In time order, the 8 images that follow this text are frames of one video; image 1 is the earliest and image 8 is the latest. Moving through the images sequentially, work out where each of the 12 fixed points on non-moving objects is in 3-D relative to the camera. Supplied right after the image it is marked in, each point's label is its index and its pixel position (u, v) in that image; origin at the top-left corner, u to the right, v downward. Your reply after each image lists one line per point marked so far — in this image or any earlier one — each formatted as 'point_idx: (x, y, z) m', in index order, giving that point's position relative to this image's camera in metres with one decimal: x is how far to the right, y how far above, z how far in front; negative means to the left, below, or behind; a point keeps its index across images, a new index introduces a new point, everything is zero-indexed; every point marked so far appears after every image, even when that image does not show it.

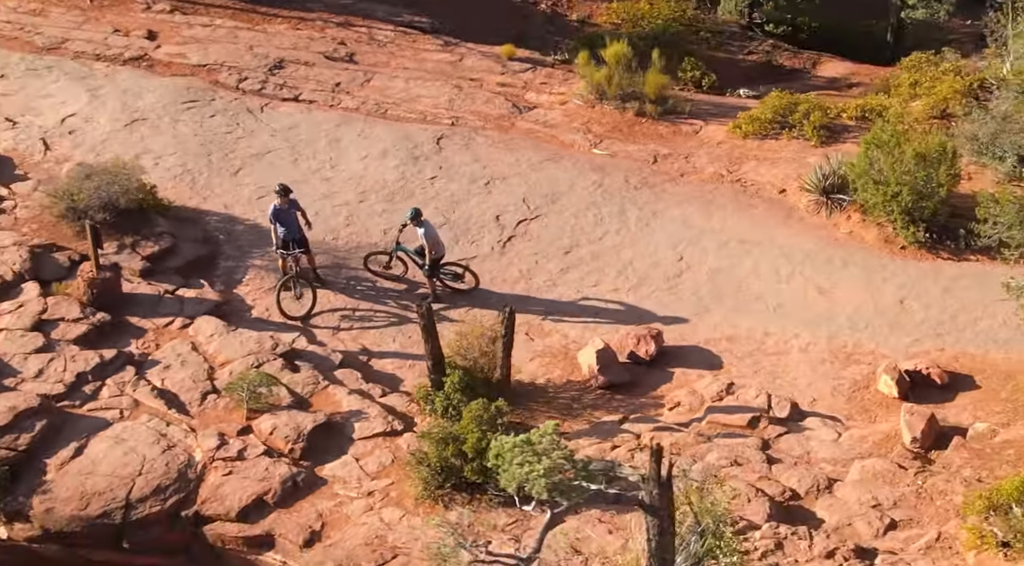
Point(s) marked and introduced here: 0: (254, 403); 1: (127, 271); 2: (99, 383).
0: (-3.6, -1.7, +11.4) m
1: (-6.7, +0.2, +15.0) m
2: (-6.5, -1.6, +12.6) m
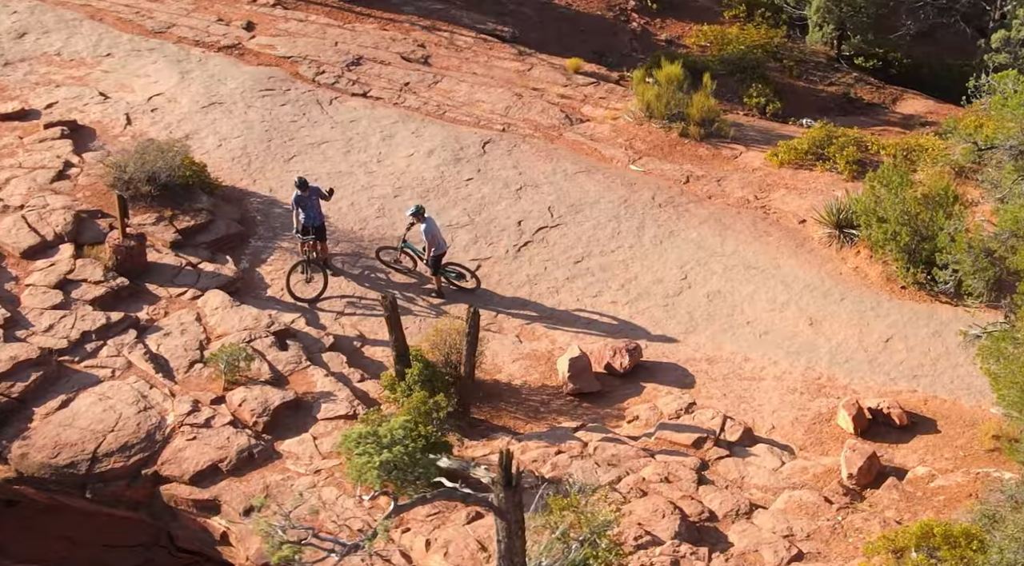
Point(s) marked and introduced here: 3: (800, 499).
0: (-4.0, -1.3, +11.9) m
1: (-6.4, +0.8, +15.8) m
2: (-6.7, -1.0, +13.4) m
3: (+2.8, -2.2, +8.5) m
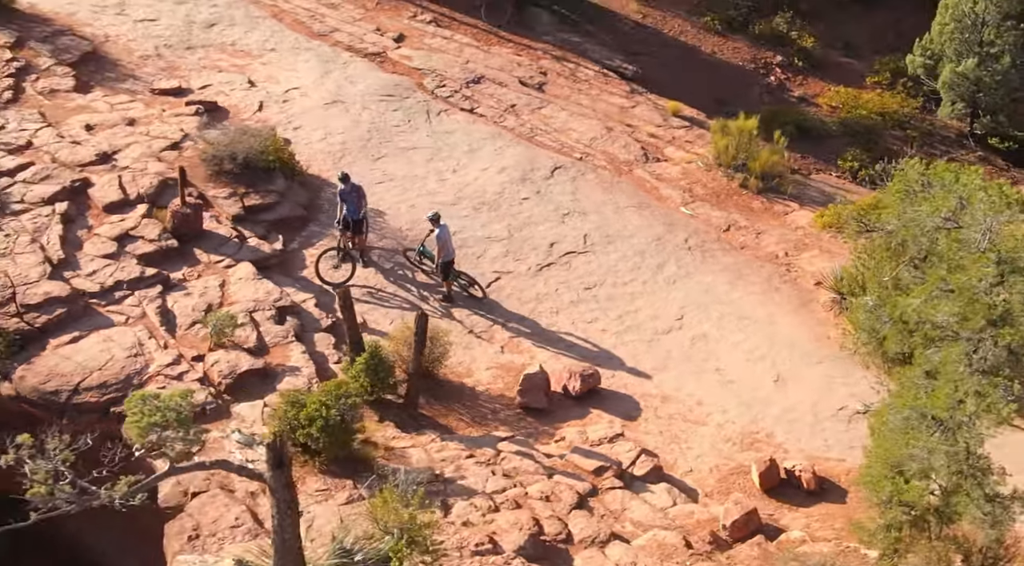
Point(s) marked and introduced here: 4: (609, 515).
0: (-4.4, -0.8, +13.0) m
1: (-5.7, +1.4, +17.3) m
2: (-6.7, -0.2, +15.0) m
3: (+1.5, -2.5, +8.4) m
4: (+1.0, -2.4, +8.9) m
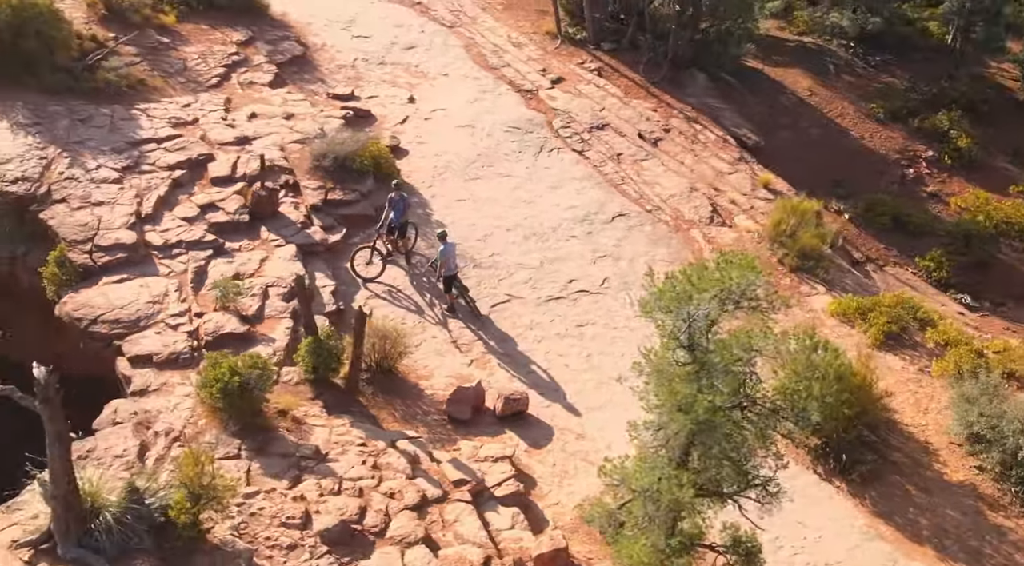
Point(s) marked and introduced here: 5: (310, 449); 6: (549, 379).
0: (-4.8, -0.3, +14.3) m
1: (-4.6, +1.8, +18.9) m
2: (-6.4, +0.6, +16.7) m
3: (-0.4, -2.7, +8.5) m
4: (-0.8, -2.5, +9.0) m
5: (-2.5, -2.0, +10.5) m
6: (+0.6, -1.5, +12.9) m
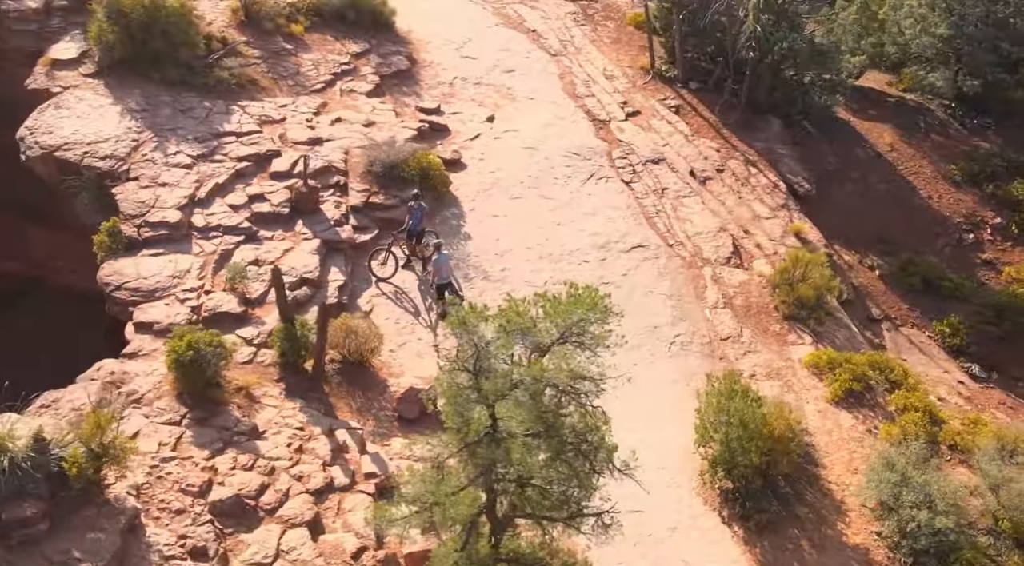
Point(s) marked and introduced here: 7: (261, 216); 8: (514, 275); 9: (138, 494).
0: (-4.9, +0.1, +15.1) m
1: (-4.0, +1.9, +19.7) m
2: (-6.1, +1.0, +17.8) m
3: (-1.7, -2.6, +8.7) m
4: (-1.9, -2.4, +9.3) m
5: (-3.4, -1.8, +11.1) m
6: (0.0, -1.7, +13.0) m
7: (-5.3, +1.4, +18.3) m
8: (+0.1, +0.2, +16.2) m
9: (-4.2, -2.4, +9.6) m
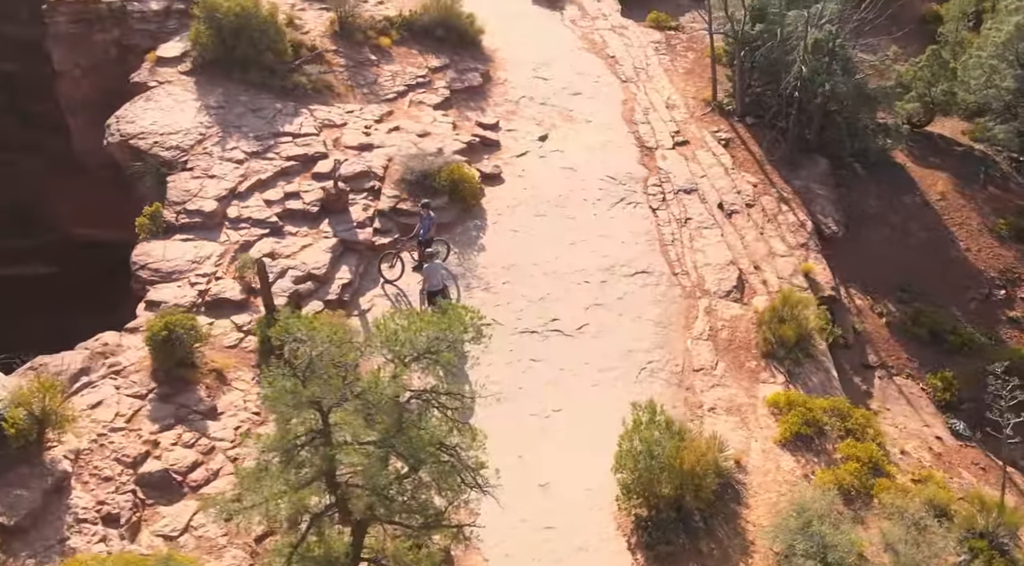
0: (-5.1, +0.3, +15.9) m
1: (-3.4, +1.9, +20.4) m
2: (-5.8, +1.3, +18.7) m
3: (-2.8, -2.4, +9.1) m
4: (-2.9, -2.3, +9.8) m
5: (-4.1, -1.6, +11.7) m
6: (-0.5, -1.9, +13.3) m
7: (-4.9, +1.5, +19.1) m
8: (0.0, -0.1, +16.5) m
9: (-5.1, -2.0, +10.3) m
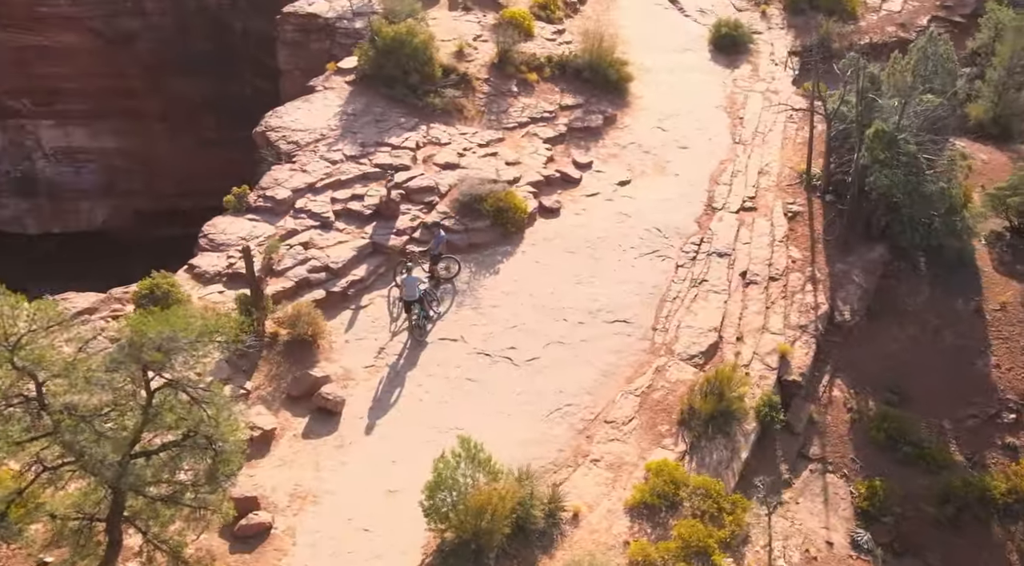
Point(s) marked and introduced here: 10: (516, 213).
0: (-5.2, +0.7, +17.3) m
1: (-2.3, +1.7, +21.4) m
2: (-5.0, +1.6, +20.3) m
3: (-5.1, -1.9, +10.1) m
4: (-5.0, -1.7, +10.8) m
5: (-5.6, -0.9, +13.0) m
6: (-1.9, -2.0, +13.6) m
7: (-4.0, +1.7, +20.5) m
8: (-0.3, -0.6, +16.6) m
9: (-7.0, -1.1, +11.9) m
10: (+0.1, +1.7, +20.2) m
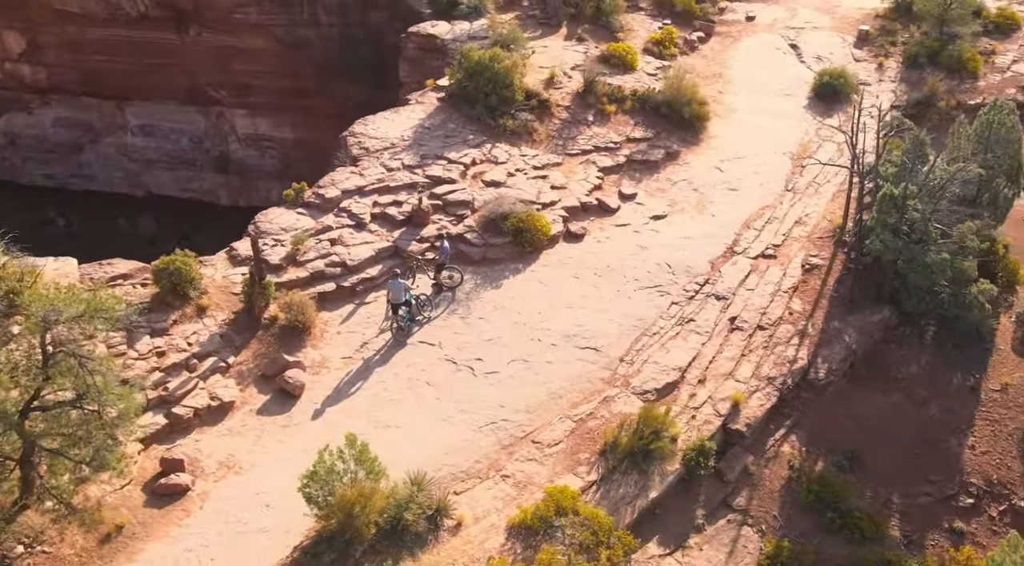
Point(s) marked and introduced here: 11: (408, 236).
0: (-5.1, +1.0, +18.5) m
1: (-1.5, +1.5, +22.1) m
2: (-4.4, +1.8, +21.4) m
3: (-6.4, -1.3, +11.3) m
4: (-6.2, -1.2, +11.9) m
5: (-6.4, -0.4, +14.2) m
6: (-2.7, -2.0, +14.3) m
7: (-3.4, +1.7, +21.5) m
8: (-0.5, -0.9, +17.1) m
9: (-7.9, -0.4, +13.3) m
10: (+0.6, +1.2, +20.5) m
11: (-2.5, +1.2, +20.8) m
